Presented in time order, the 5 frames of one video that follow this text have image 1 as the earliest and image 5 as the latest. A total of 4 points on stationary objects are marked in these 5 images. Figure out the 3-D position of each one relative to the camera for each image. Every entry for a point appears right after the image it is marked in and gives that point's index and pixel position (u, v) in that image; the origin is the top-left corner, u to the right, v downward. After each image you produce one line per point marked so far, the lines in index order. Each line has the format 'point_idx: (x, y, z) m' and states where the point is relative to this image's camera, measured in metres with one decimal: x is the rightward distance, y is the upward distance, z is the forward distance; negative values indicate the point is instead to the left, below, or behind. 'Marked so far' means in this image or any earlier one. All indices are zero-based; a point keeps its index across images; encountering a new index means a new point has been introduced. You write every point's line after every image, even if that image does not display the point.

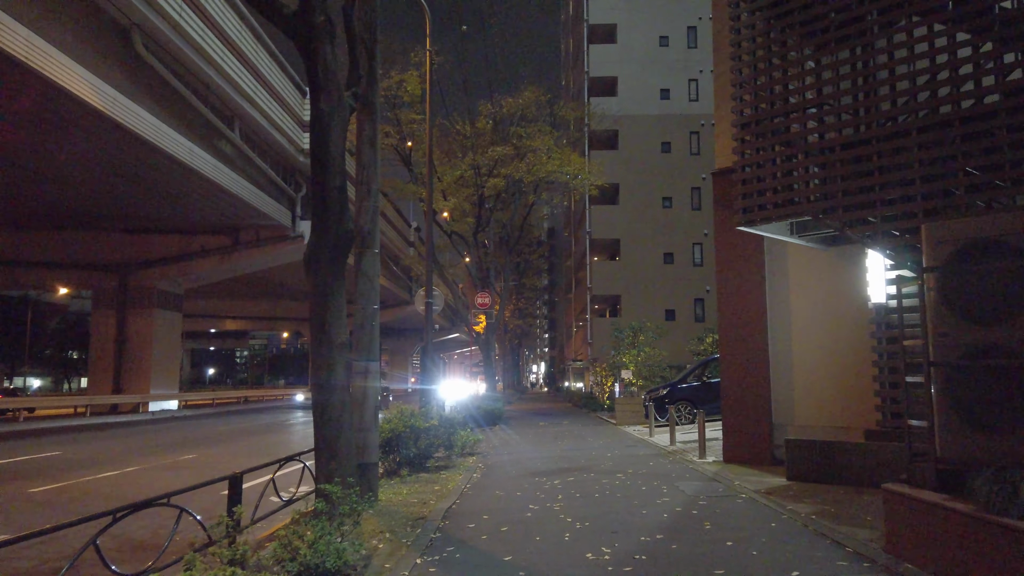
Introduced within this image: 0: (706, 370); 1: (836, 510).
0: (+4.8, -2.0, +18.6) m
1: (+2.8, -1.9, +6.5) m
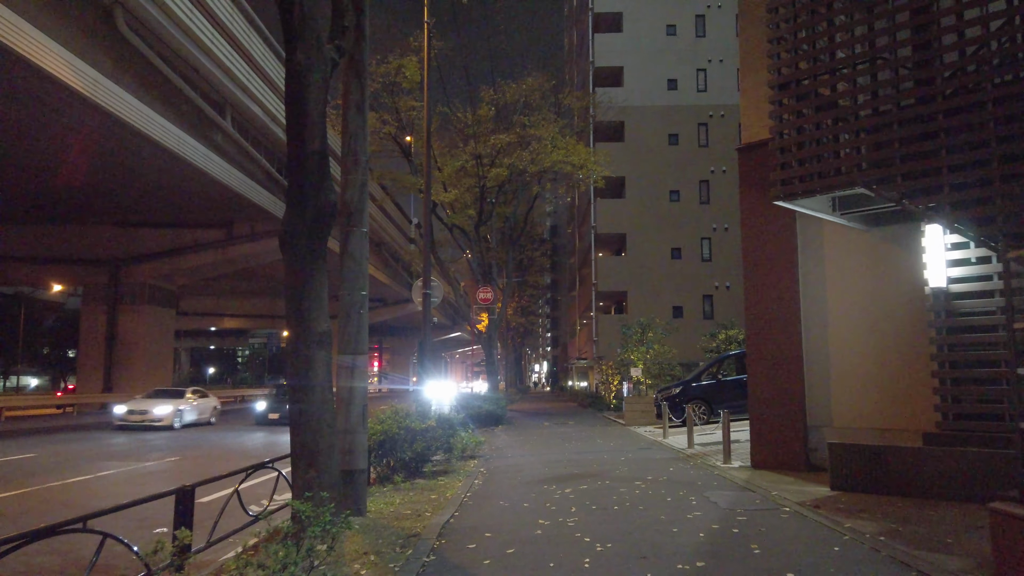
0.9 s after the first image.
0: (+4.8, -1.9, +17.5) m
1: (+2.9, -1.8, +5.5) m
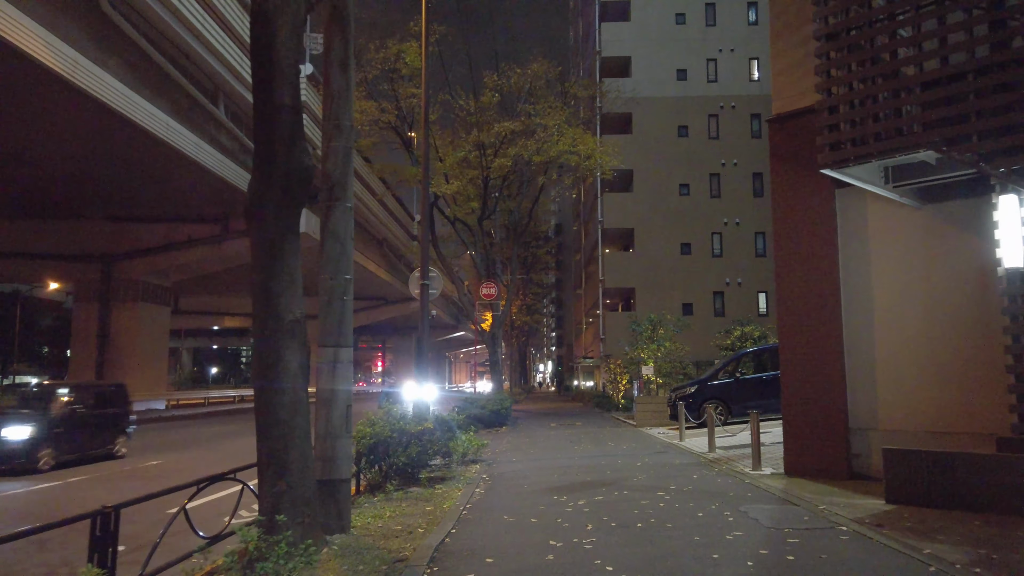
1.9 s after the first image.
0: (+4.9, -1.7, +16.5) m
1: (+2.9, -1.6, +4.5) m
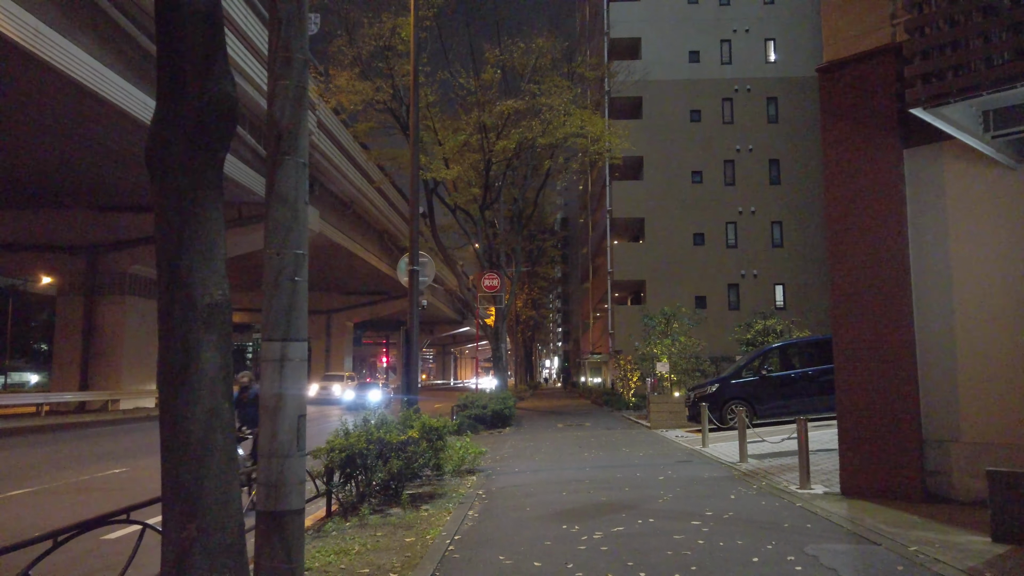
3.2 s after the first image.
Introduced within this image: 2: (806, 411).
0: (+5.0, -1.5, +15.0) m
1: (+2.9, -1.4, +3.0) m
2: (+5.7, -2.4, +14.7) m
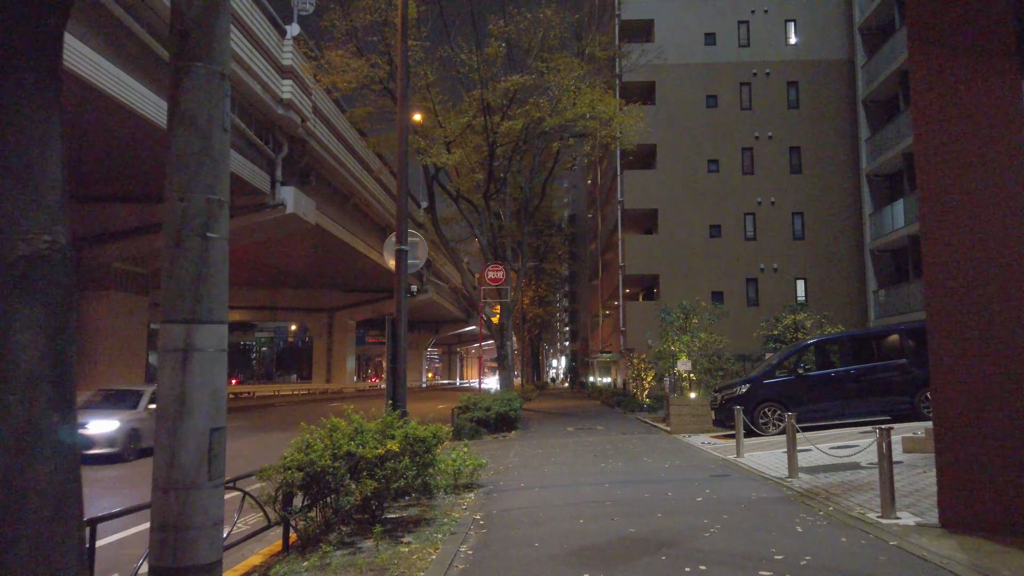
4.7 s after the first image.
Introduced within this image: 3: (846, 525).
0: (+5.1, -1.3, +13.4) m
1: (+2.9, -1.2, +1.4) m
2: (+5.8, -2.2, +13.1) m
3: (+2.6, -1.8, +5.8) m
